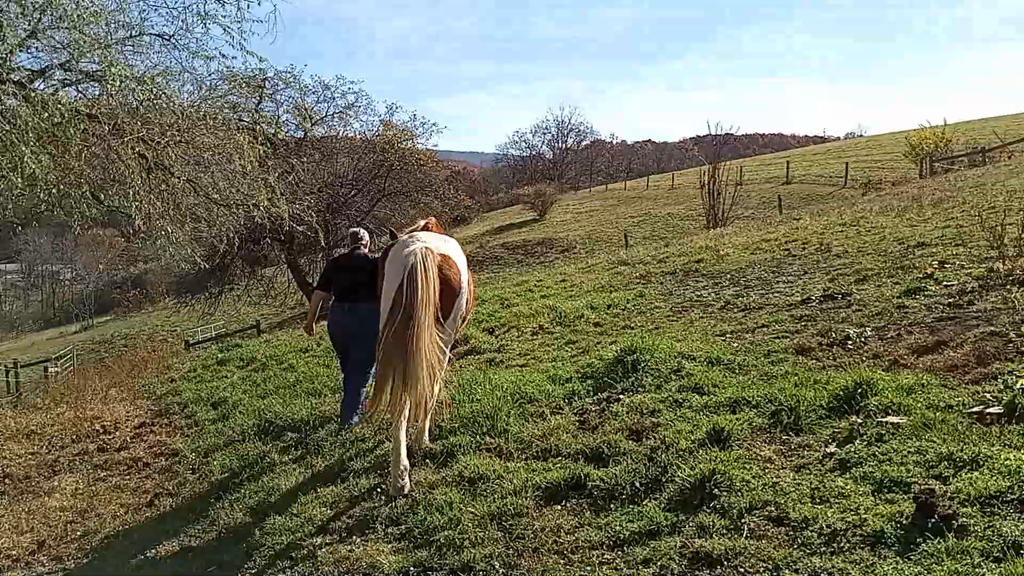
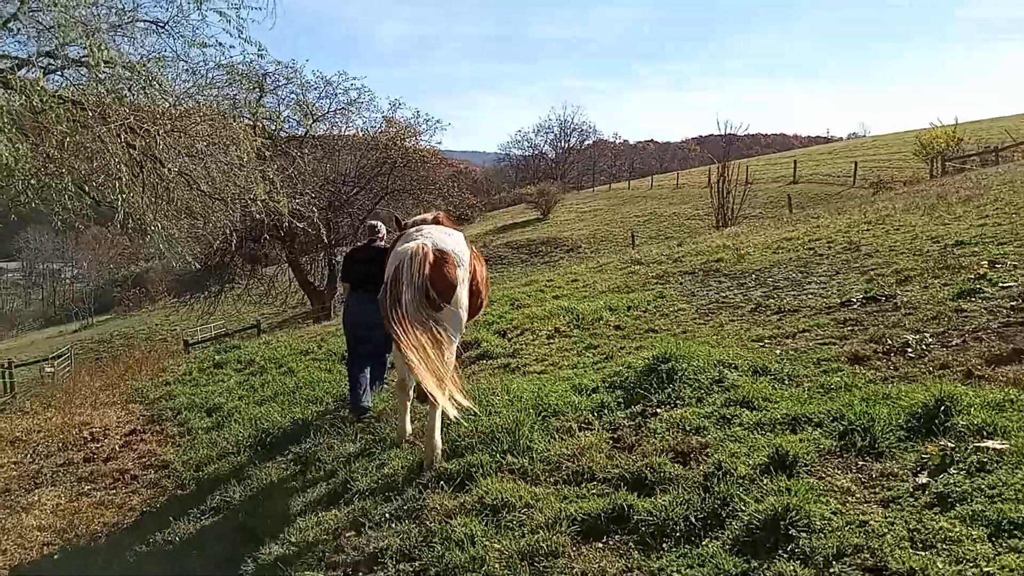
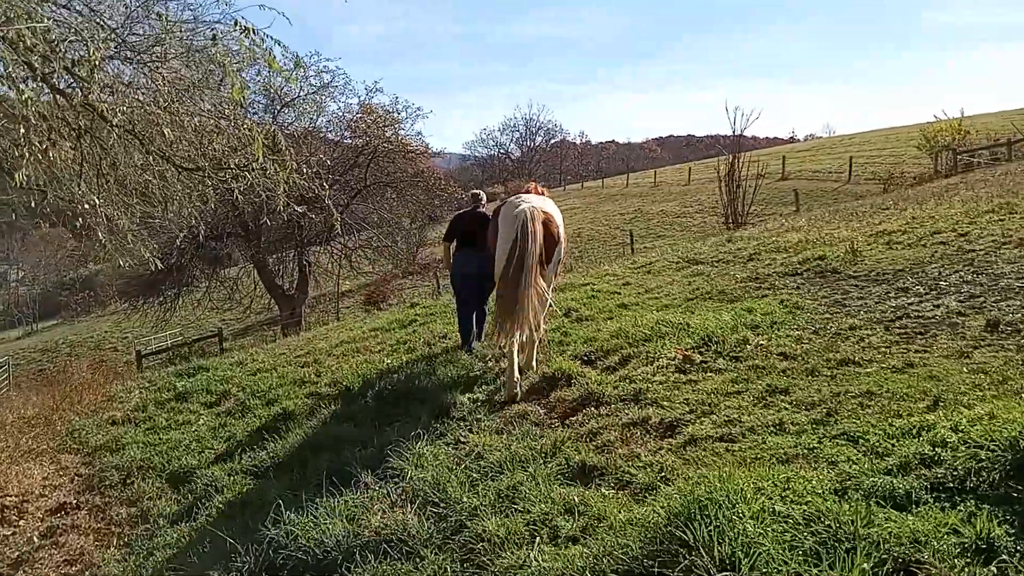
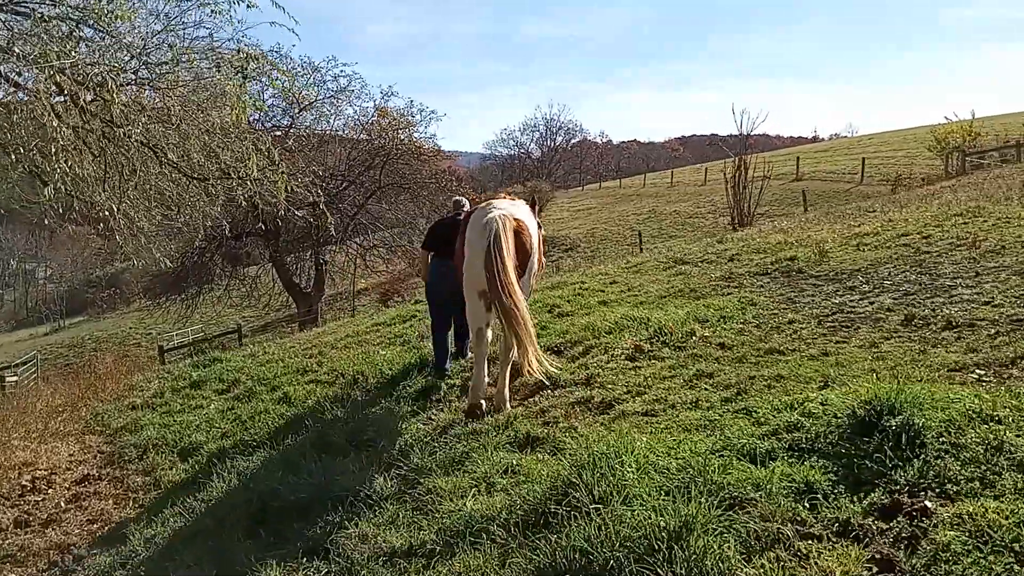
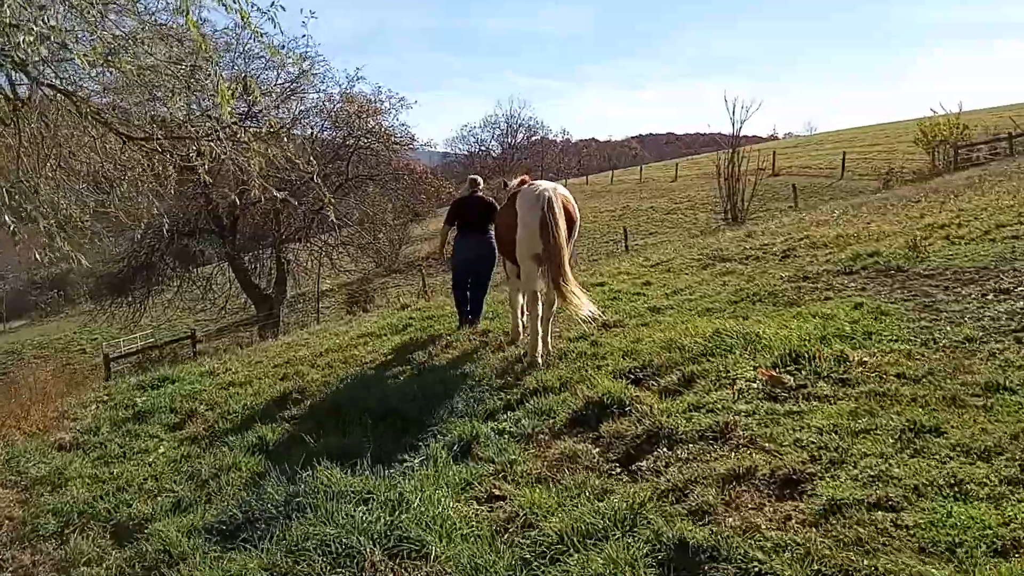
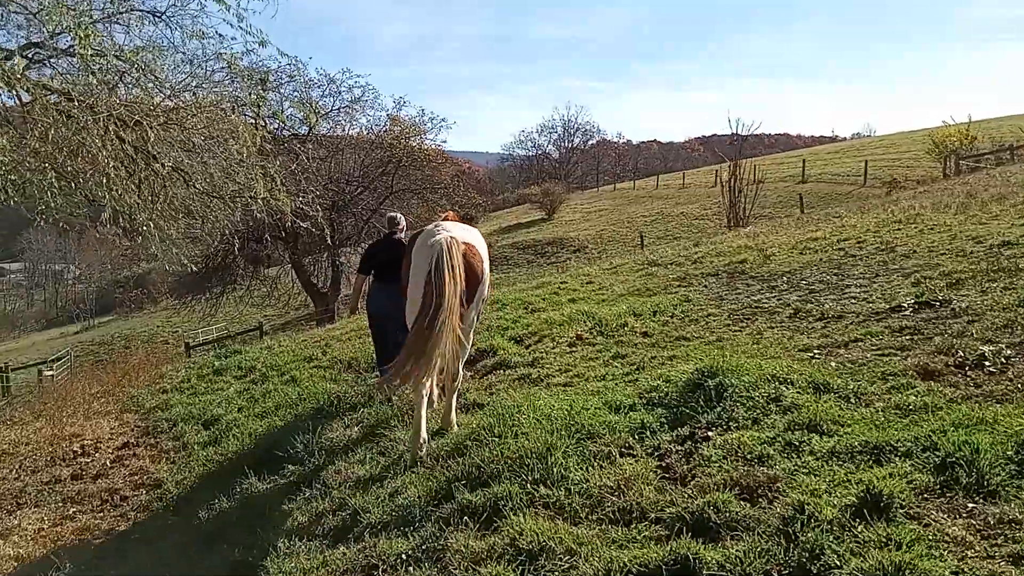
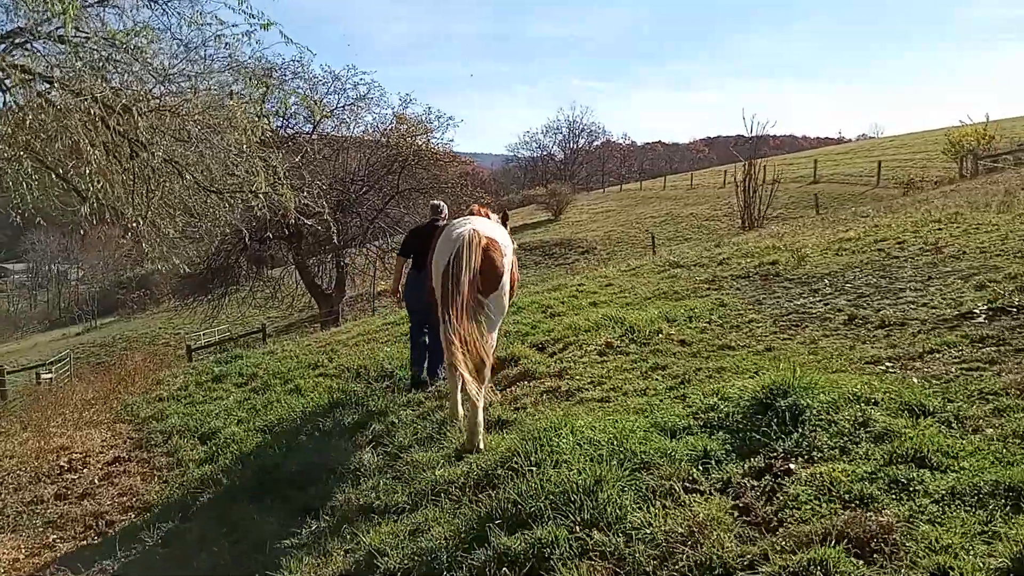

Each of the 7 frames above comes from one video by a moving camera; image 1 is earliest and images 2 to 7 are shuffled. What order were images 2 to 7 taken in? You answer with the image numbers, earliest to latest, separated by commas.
2, 6, 7, 4, 3, 5
